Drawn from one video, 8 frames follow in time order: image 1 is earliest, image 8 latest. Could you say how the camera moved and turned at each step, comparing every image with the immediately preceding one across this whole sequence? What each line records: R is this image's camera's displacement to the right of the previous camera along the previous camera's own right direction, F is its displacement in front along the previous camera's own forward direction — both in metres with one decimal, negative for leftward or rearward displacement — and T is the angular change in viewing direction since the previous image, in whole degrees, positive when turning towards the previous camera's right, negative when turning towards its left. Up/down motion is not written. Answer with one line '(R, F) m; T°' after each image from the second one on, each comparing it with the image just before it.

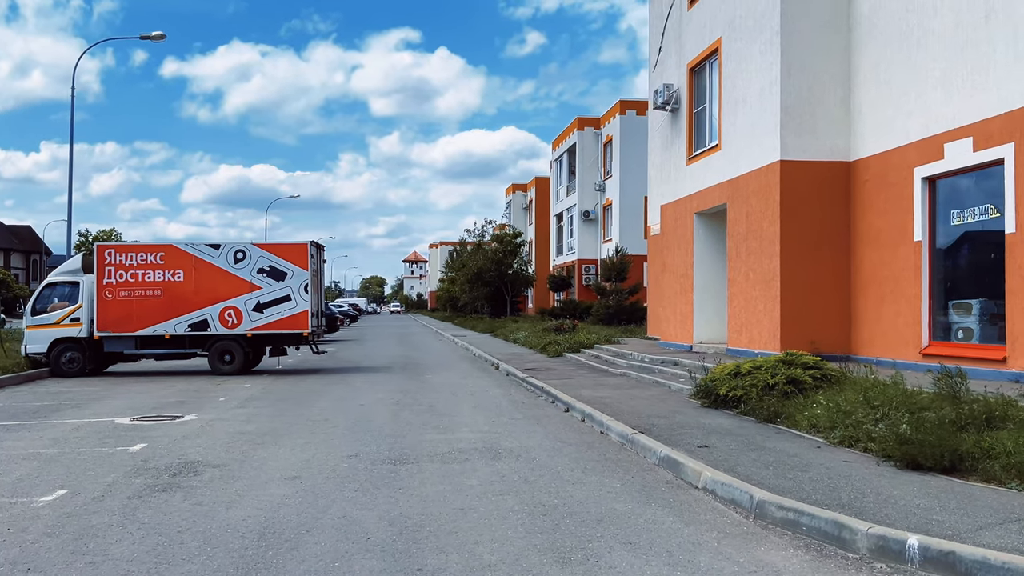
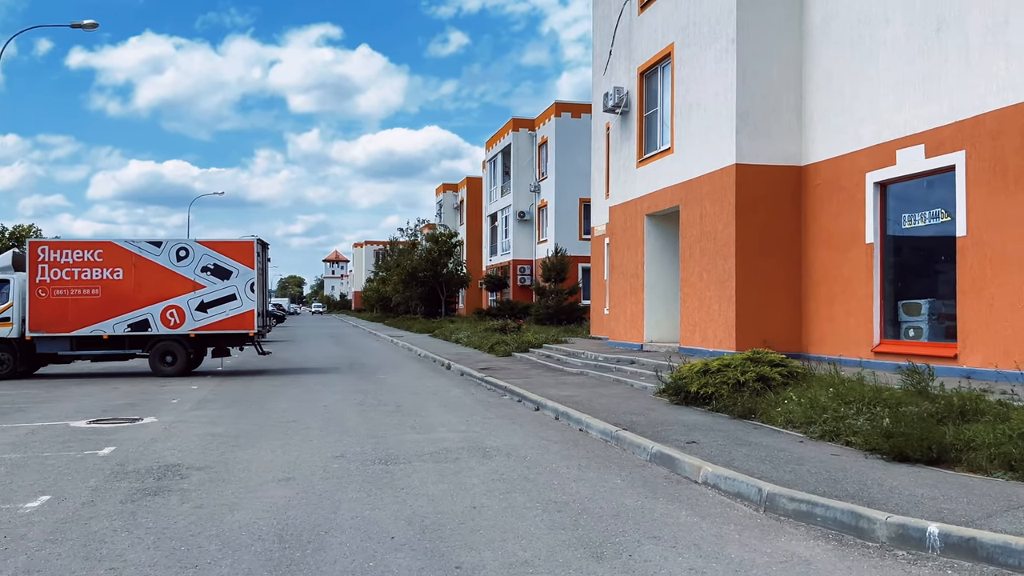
(-0.6, 0.0) m; +5°
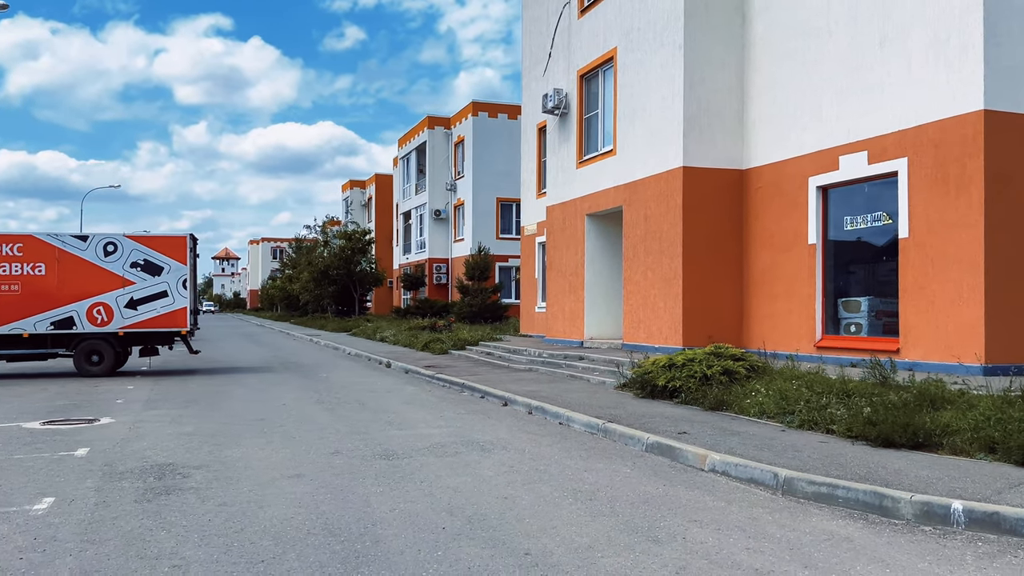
(-0.9, -0.1) m; +7°
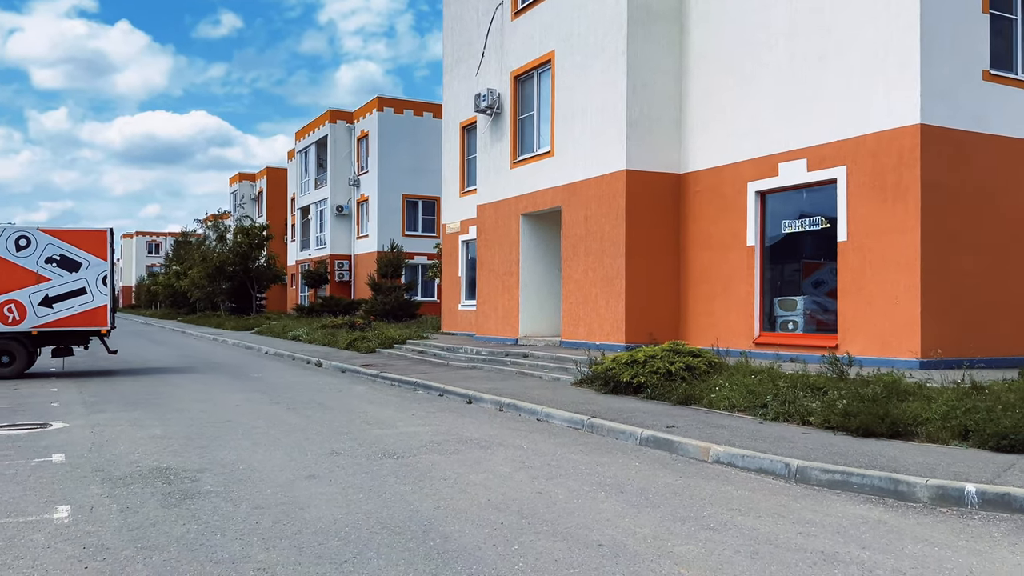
(-1.1, -0.1) m; +8°
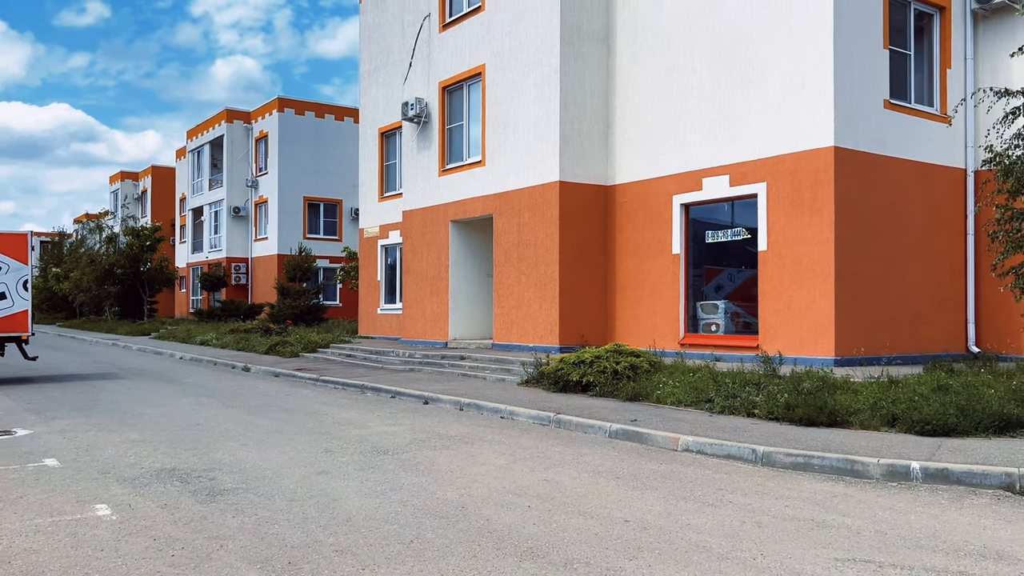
(-1.0, -0.6) m; +8°
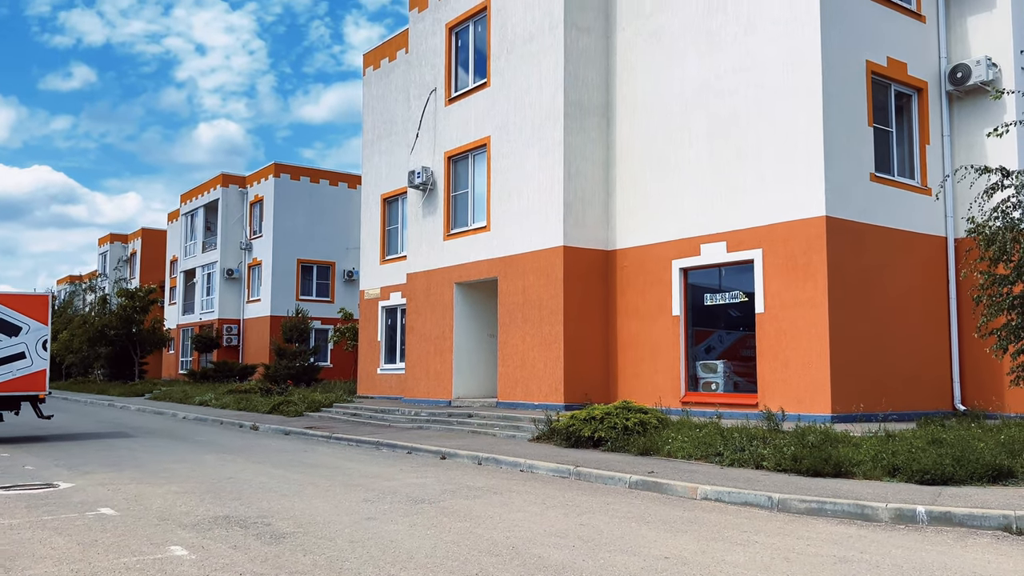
(-0.5, -0.6) m; +1°
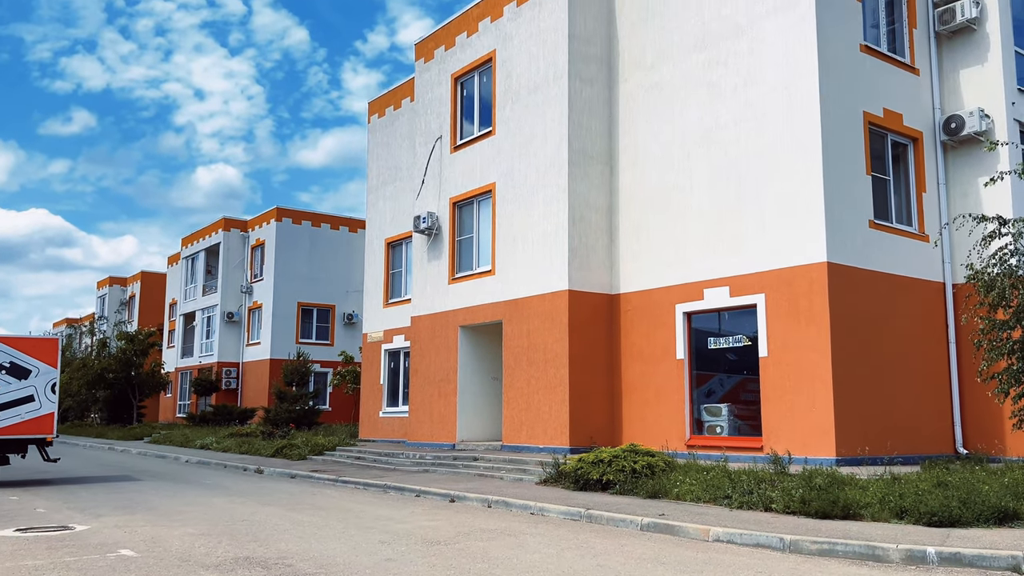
(-0.2, -0.2) m; 0°
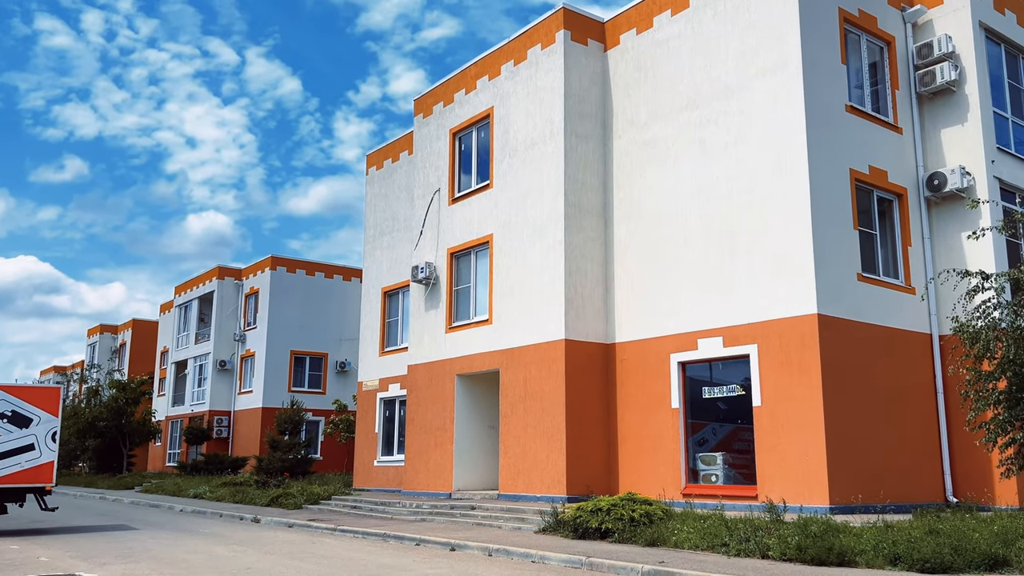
(-0.2, -0.3) m; +1°
